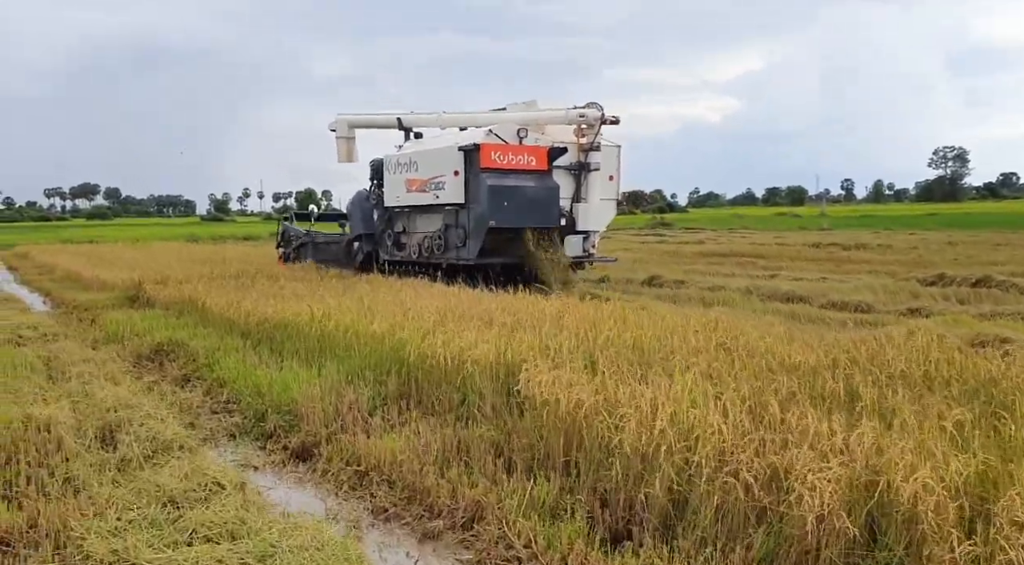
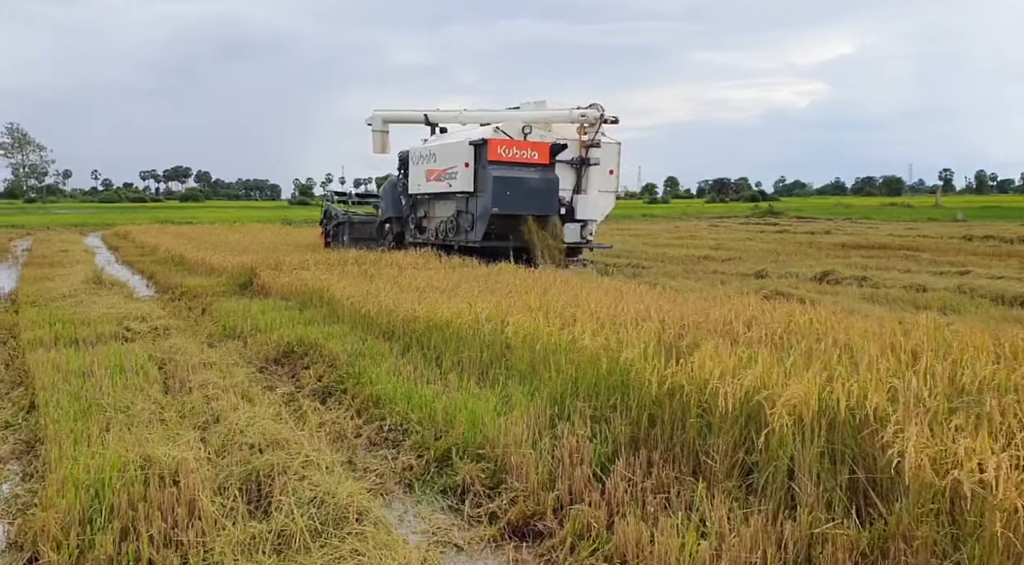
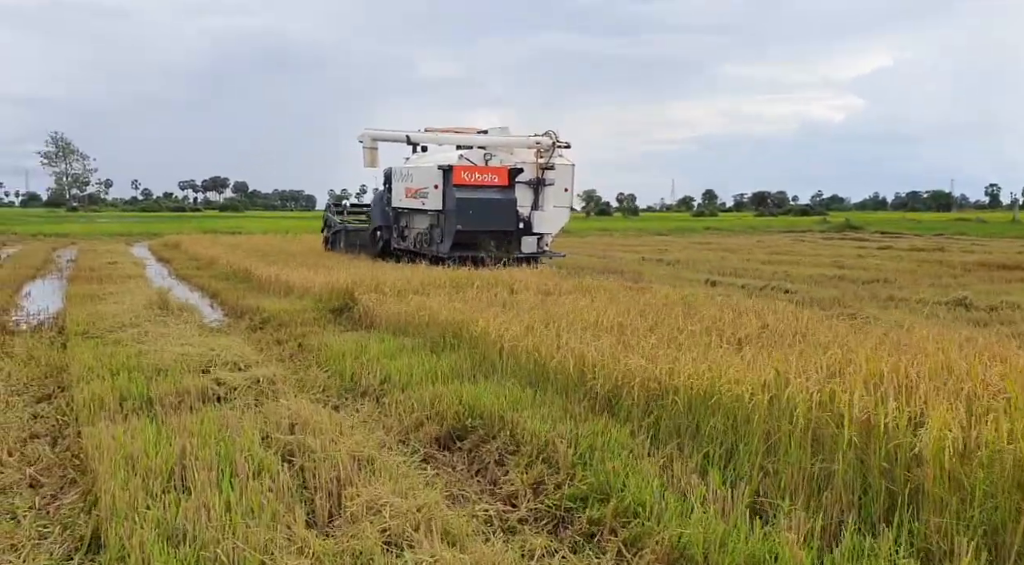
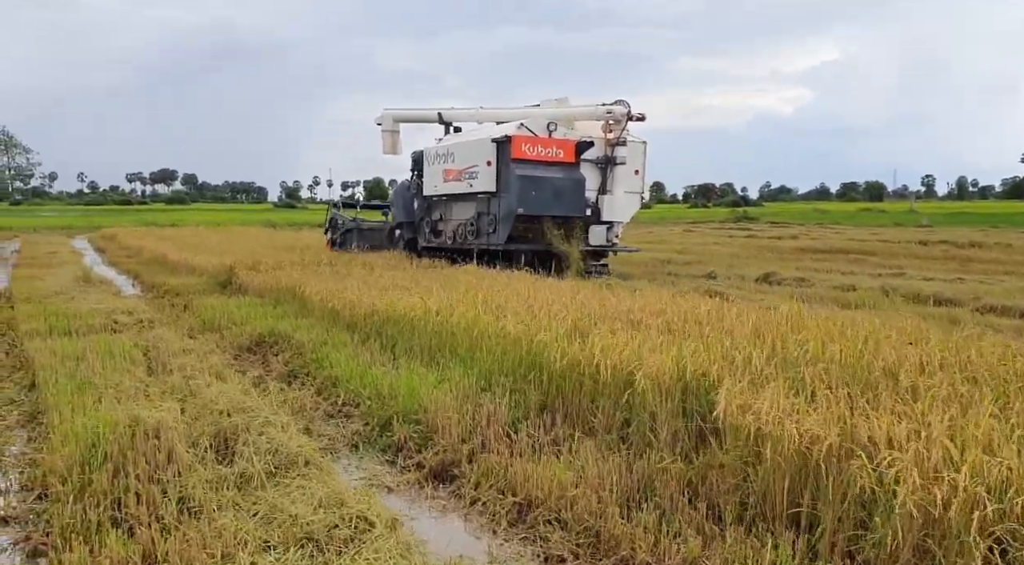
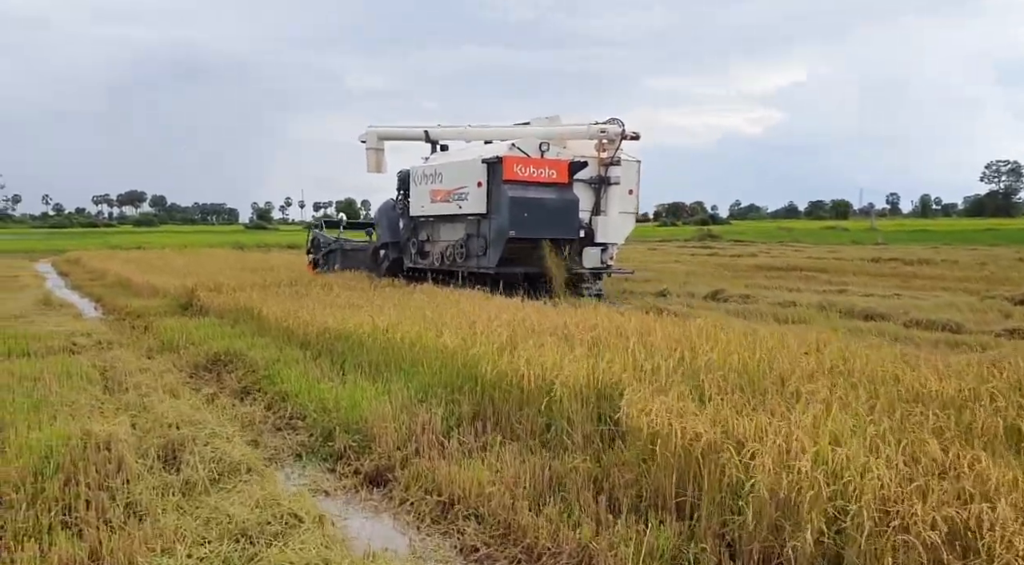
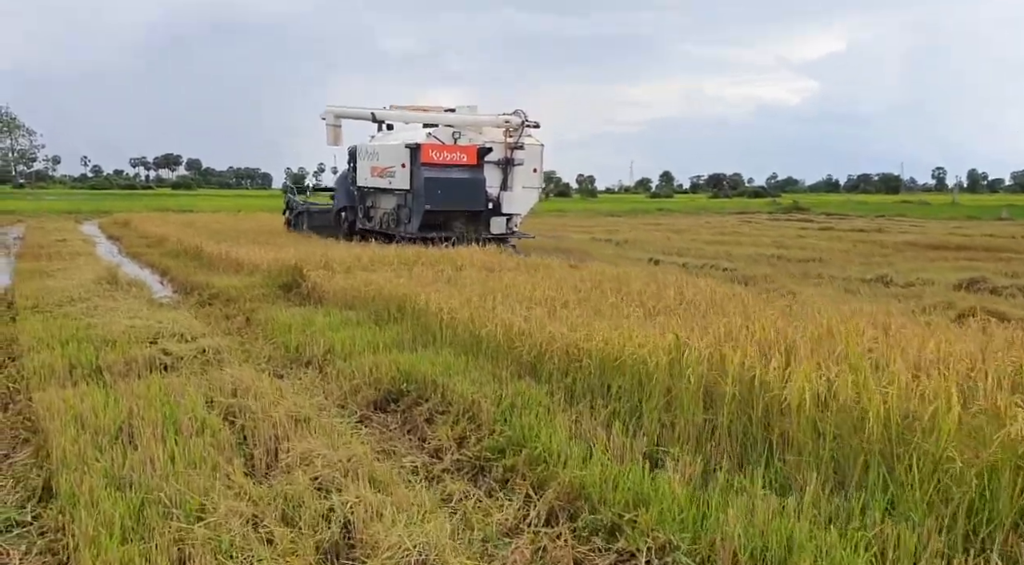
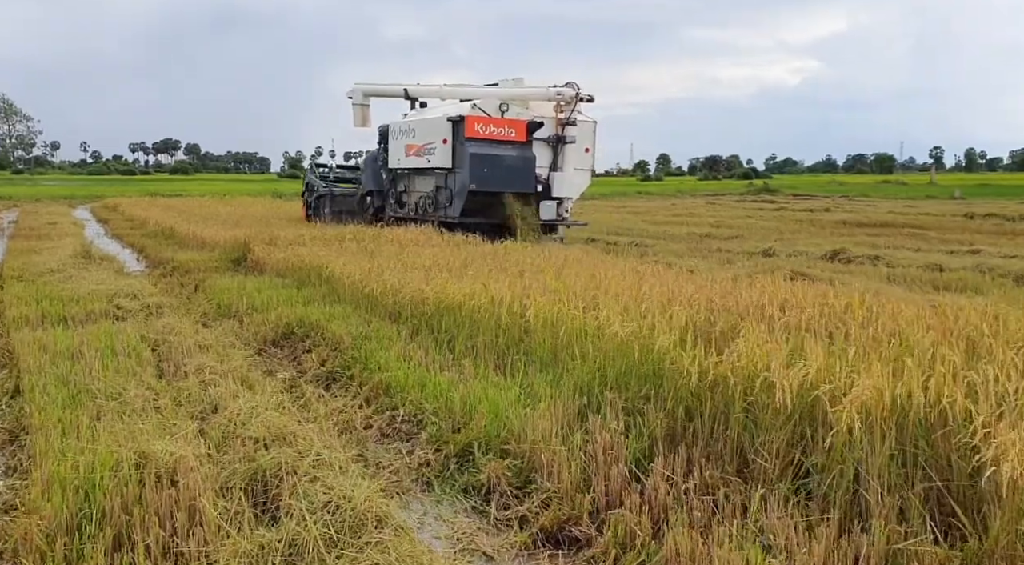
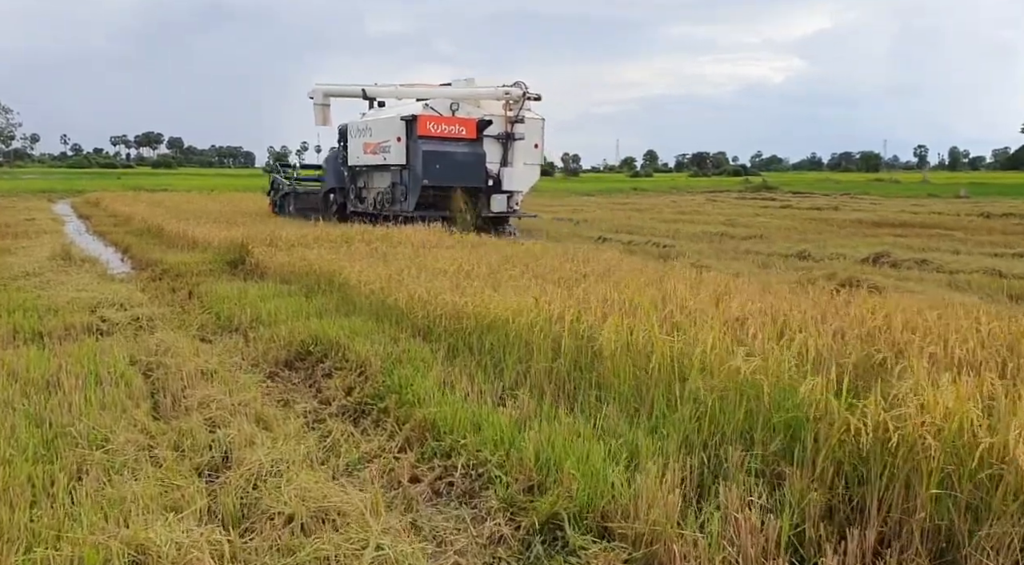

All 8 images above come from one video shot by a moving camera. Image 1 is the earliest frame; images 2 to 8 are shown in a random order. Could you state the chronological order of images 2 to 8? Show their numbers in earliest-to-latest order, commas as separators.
5, 4, 2, 7, 8, 6, 3
